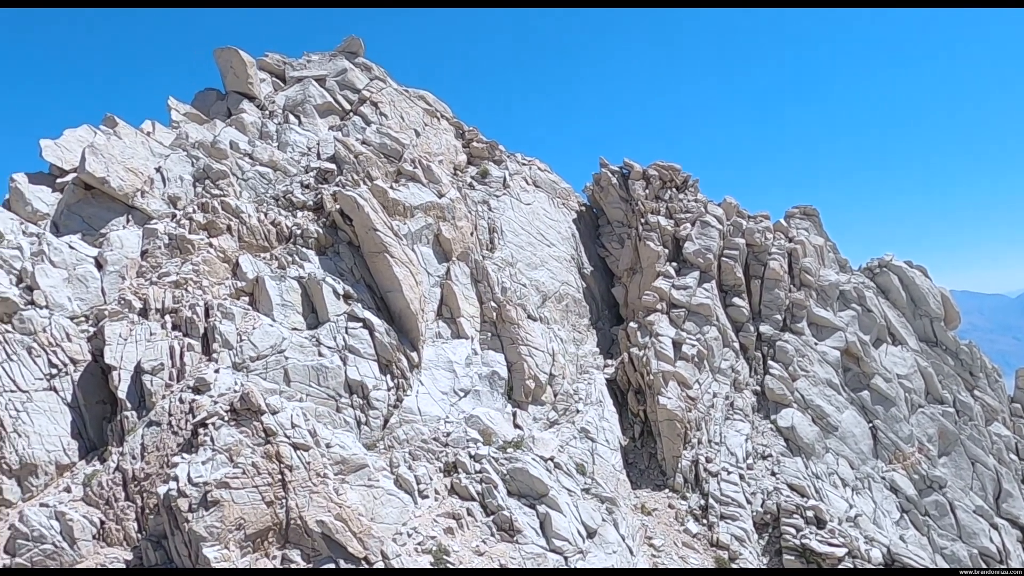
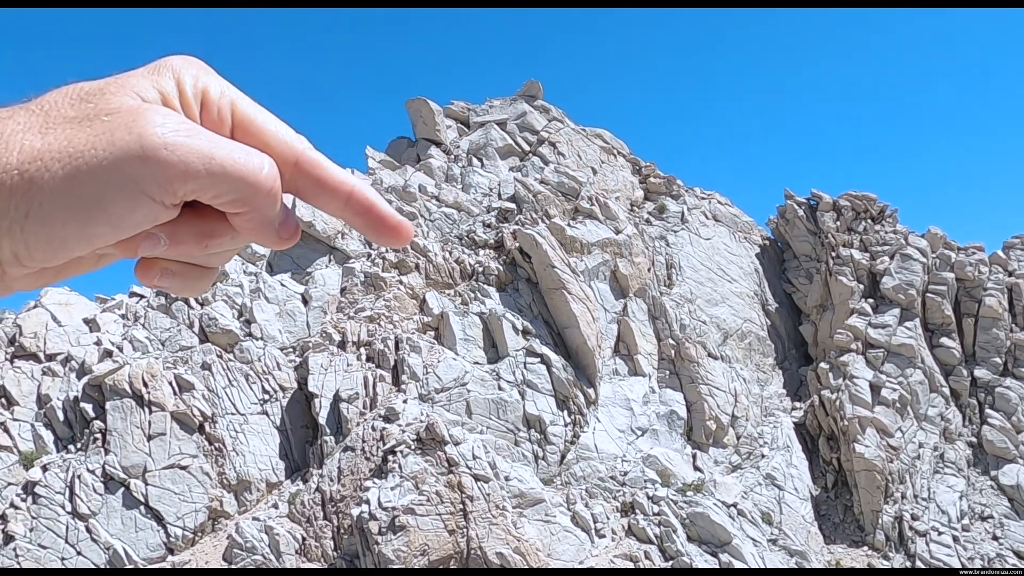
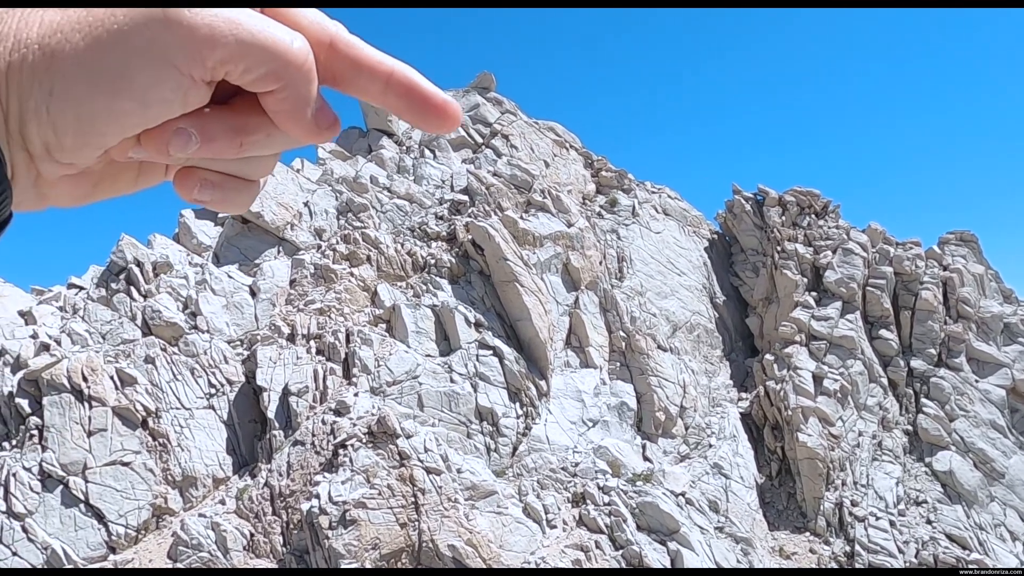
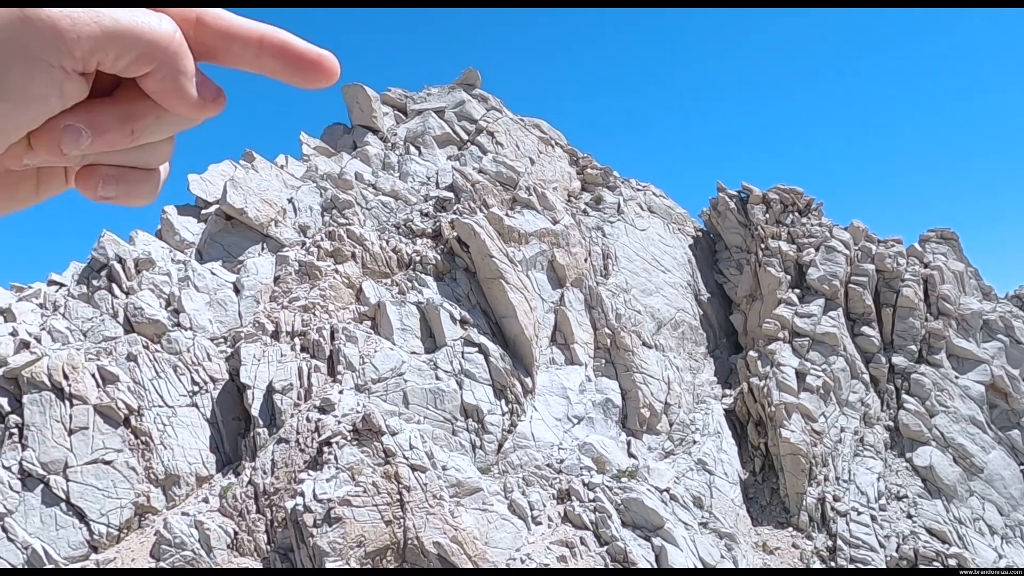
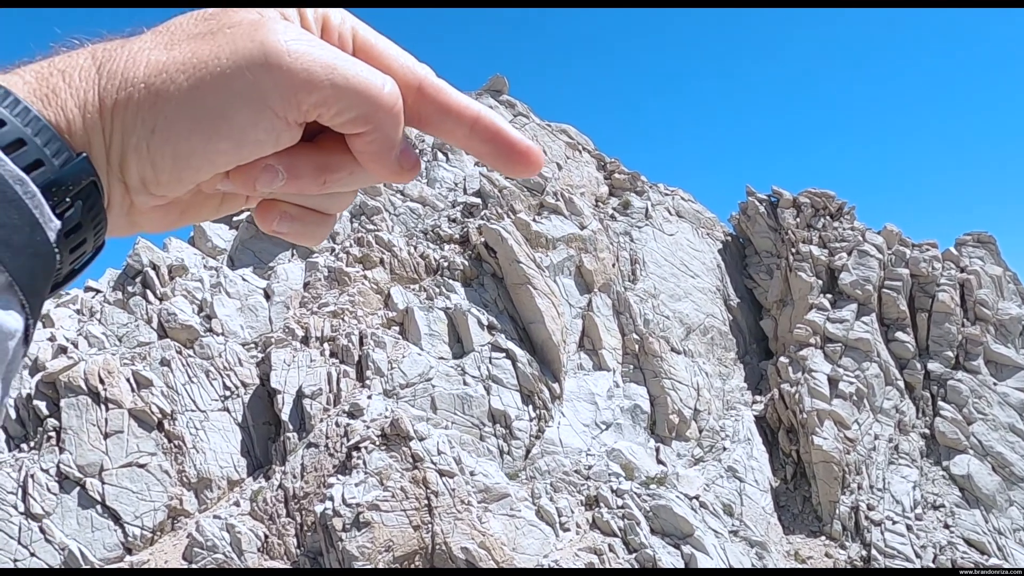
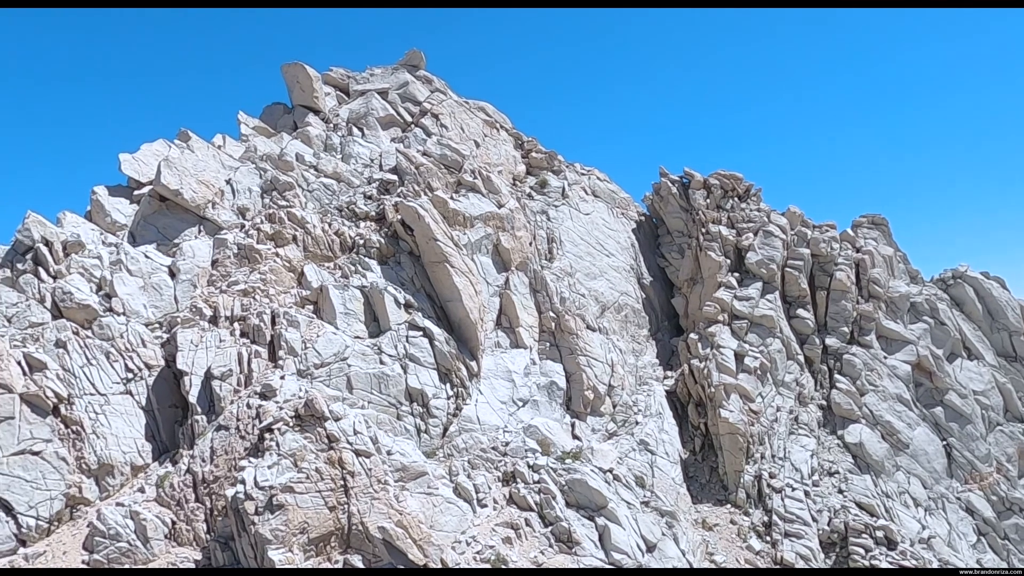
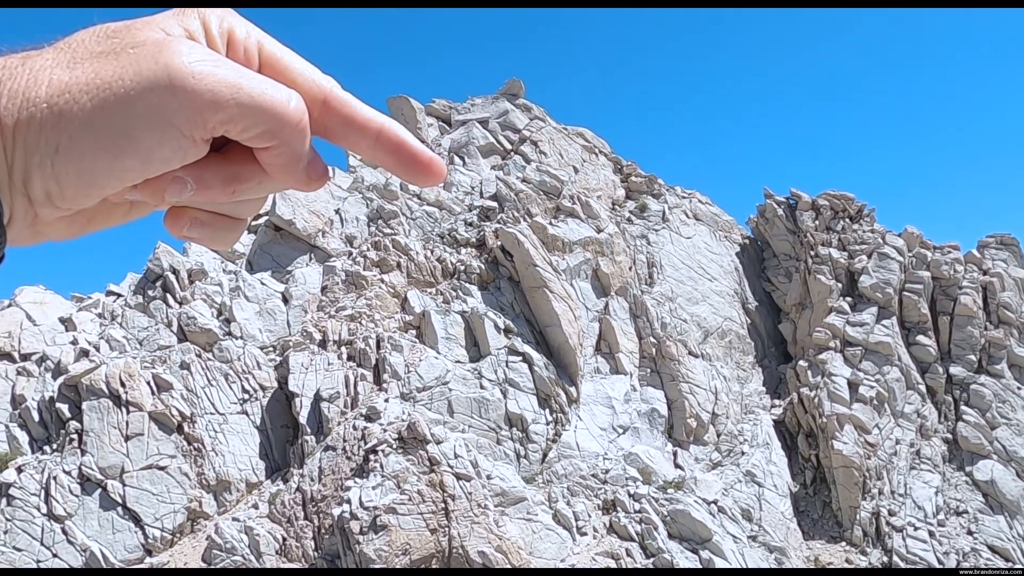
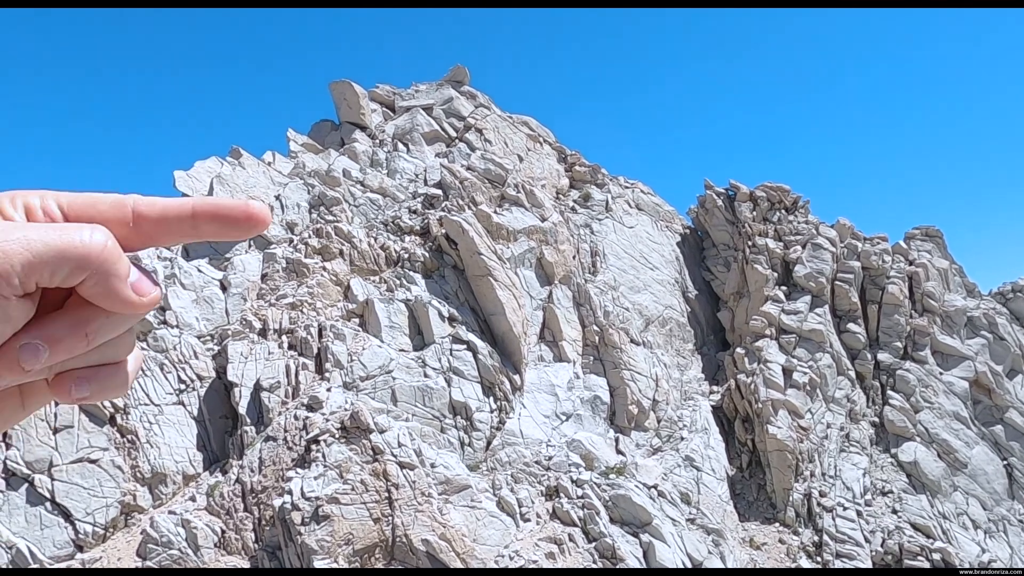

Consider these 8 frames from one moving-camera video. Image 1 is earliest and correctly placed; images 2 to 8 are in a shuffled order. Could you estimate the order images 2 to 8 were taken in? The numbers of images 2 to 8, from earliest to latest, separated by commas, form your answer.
6, 8, 4, 3, 5, 7, 2
